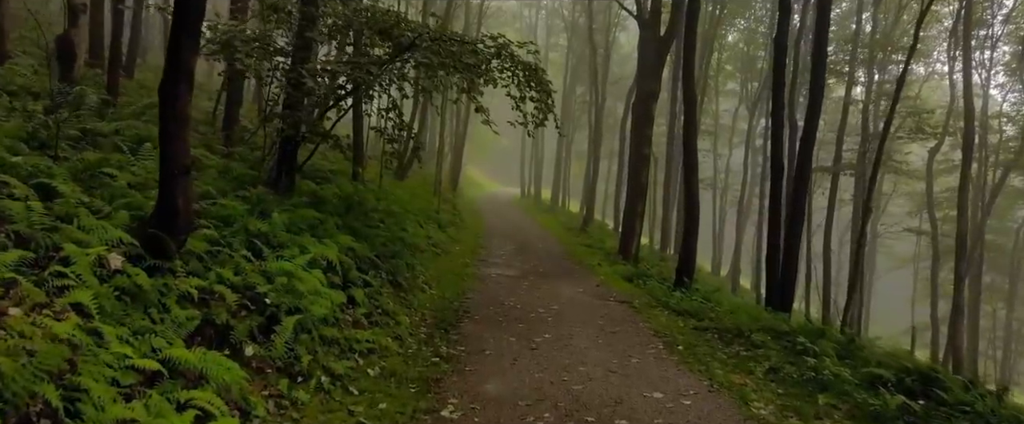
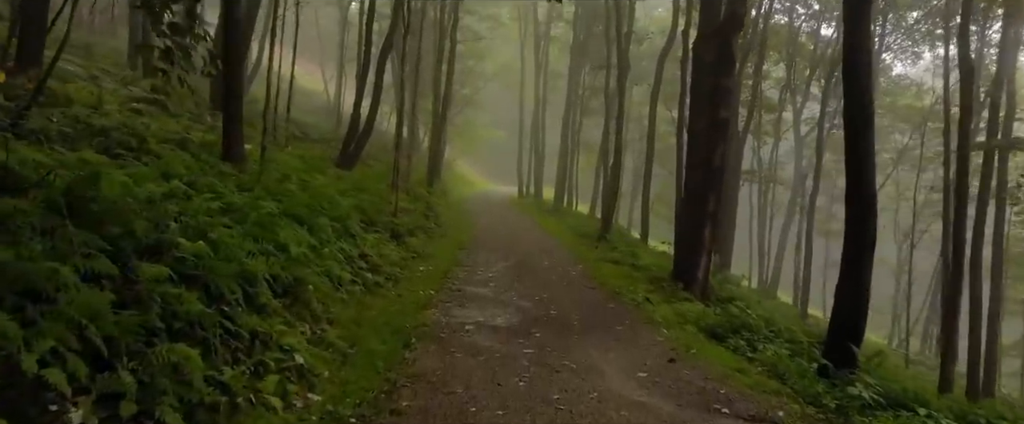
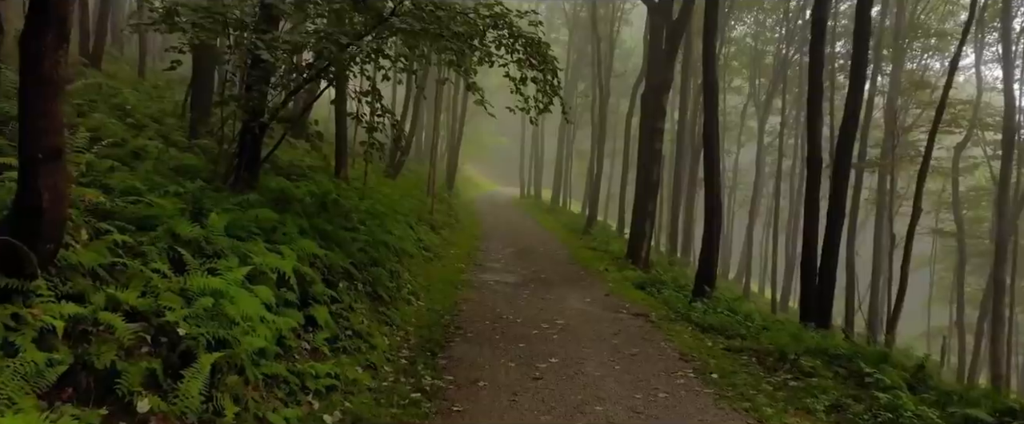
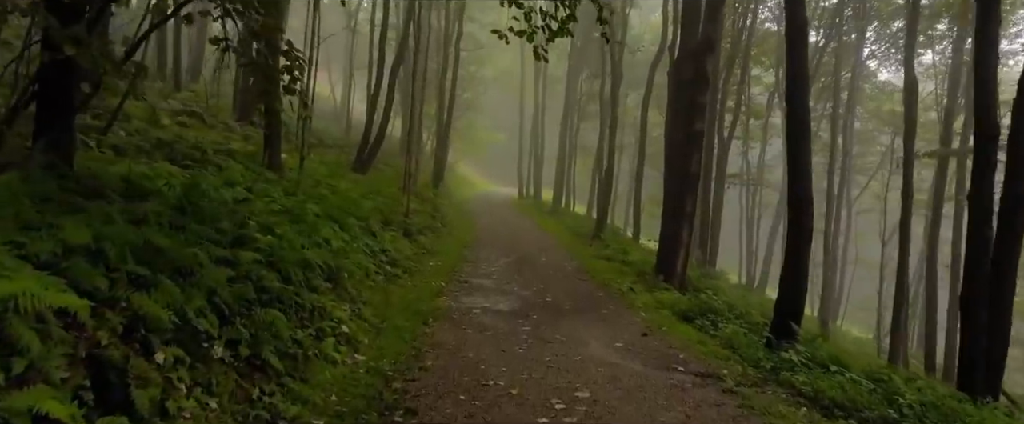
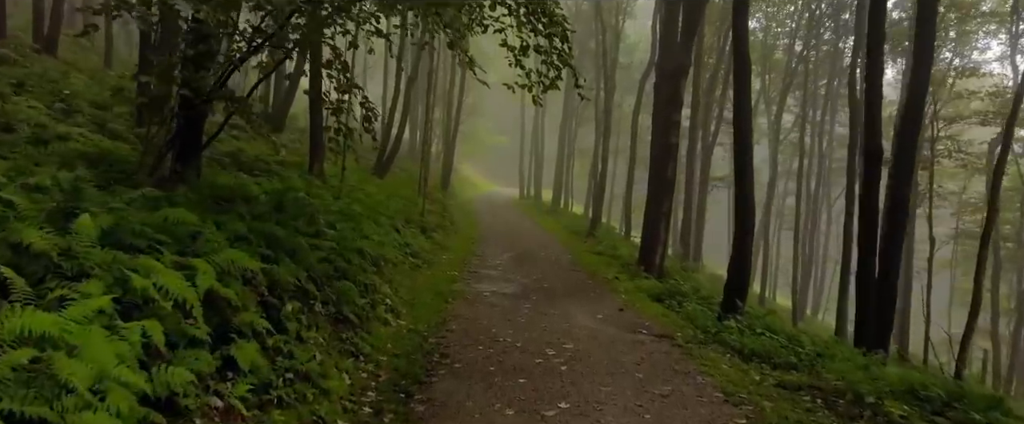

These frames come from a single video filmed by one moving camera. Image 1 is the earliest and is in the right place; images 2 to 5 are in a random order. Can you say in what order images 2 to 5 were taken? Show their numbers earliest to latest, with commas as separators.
3, 5, 4, 2
